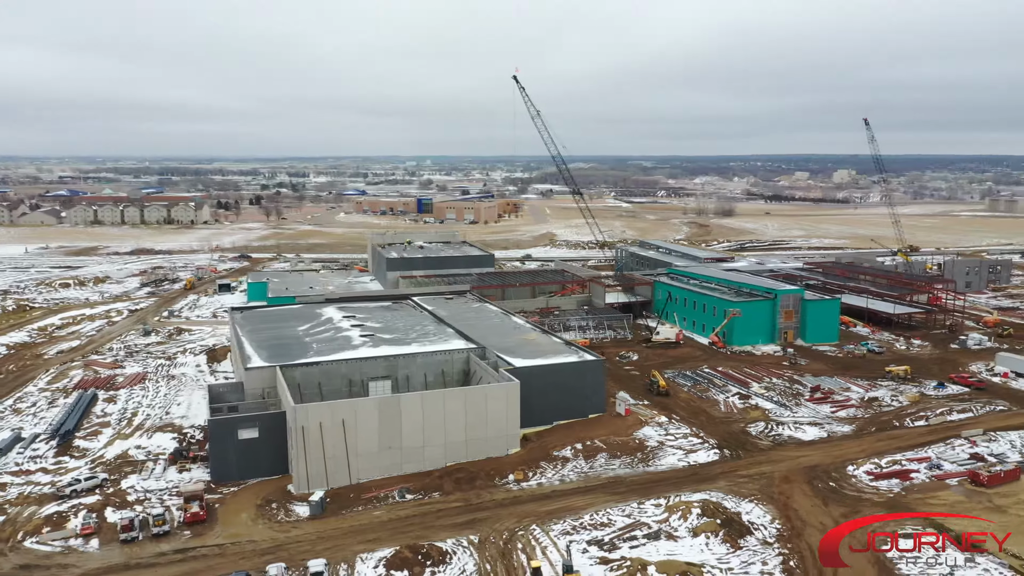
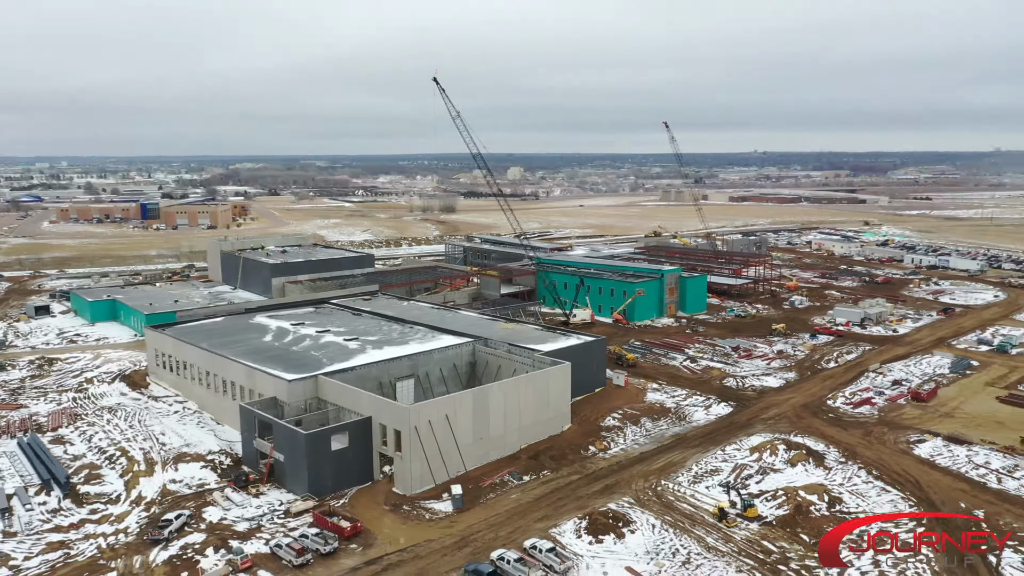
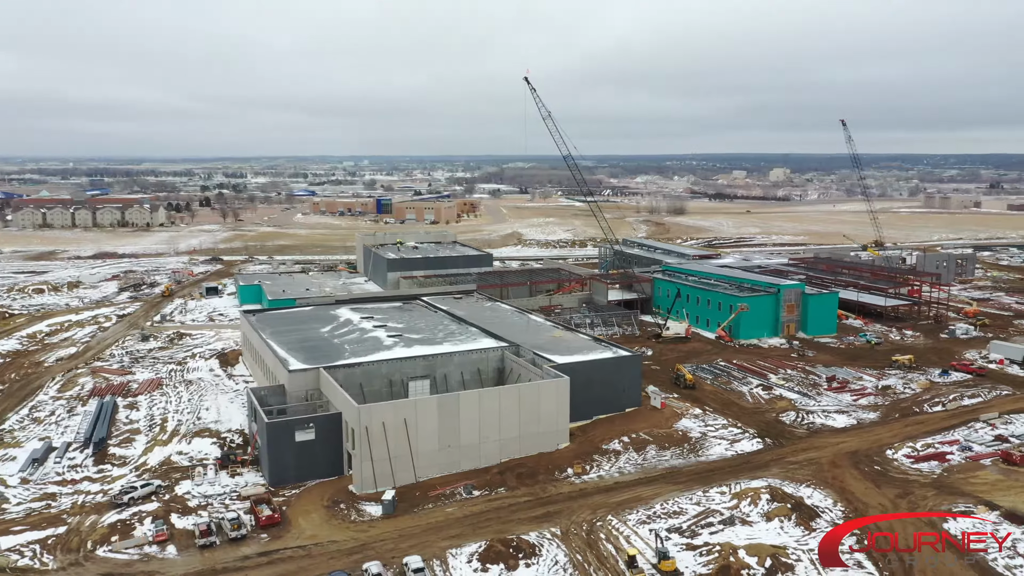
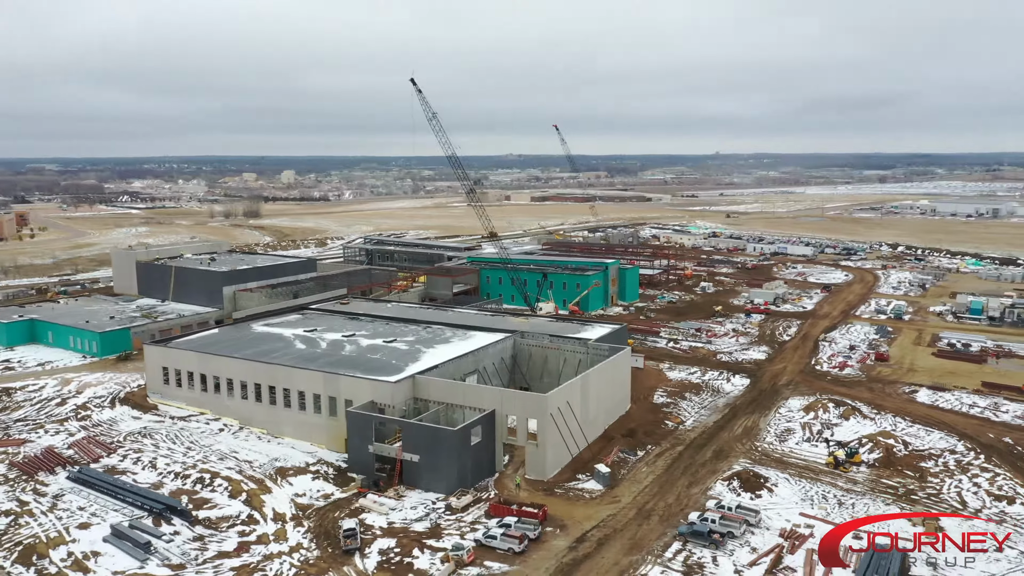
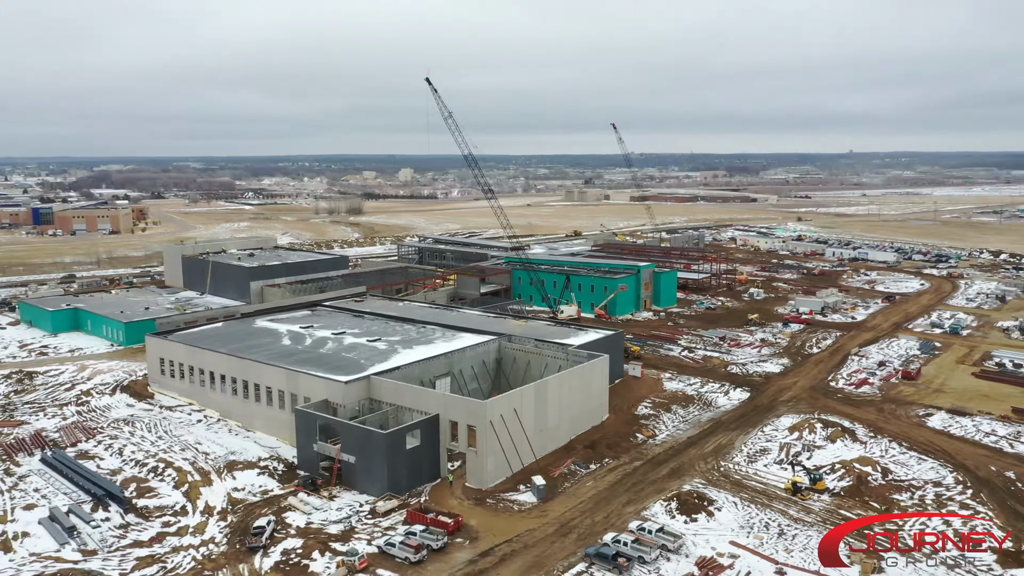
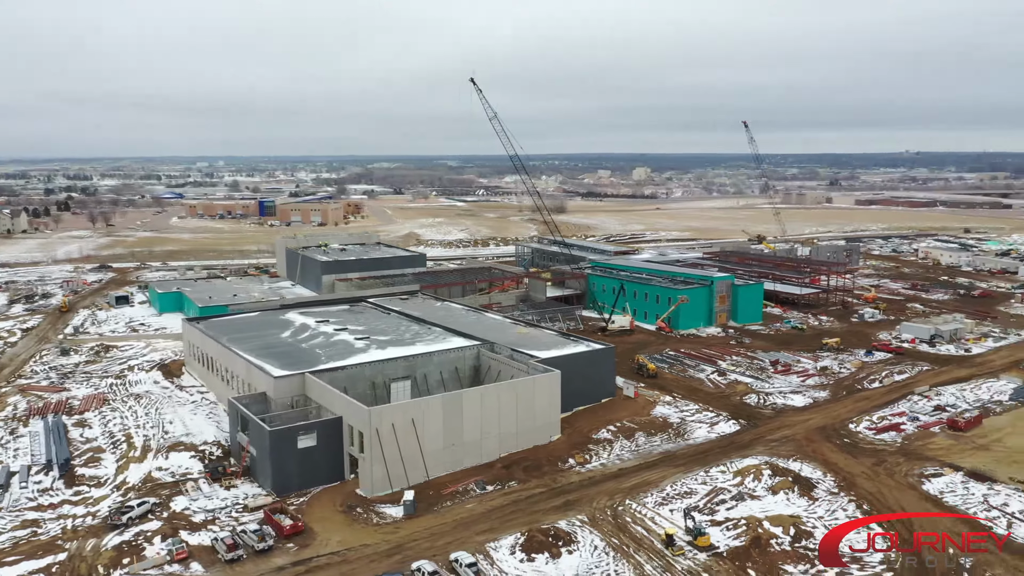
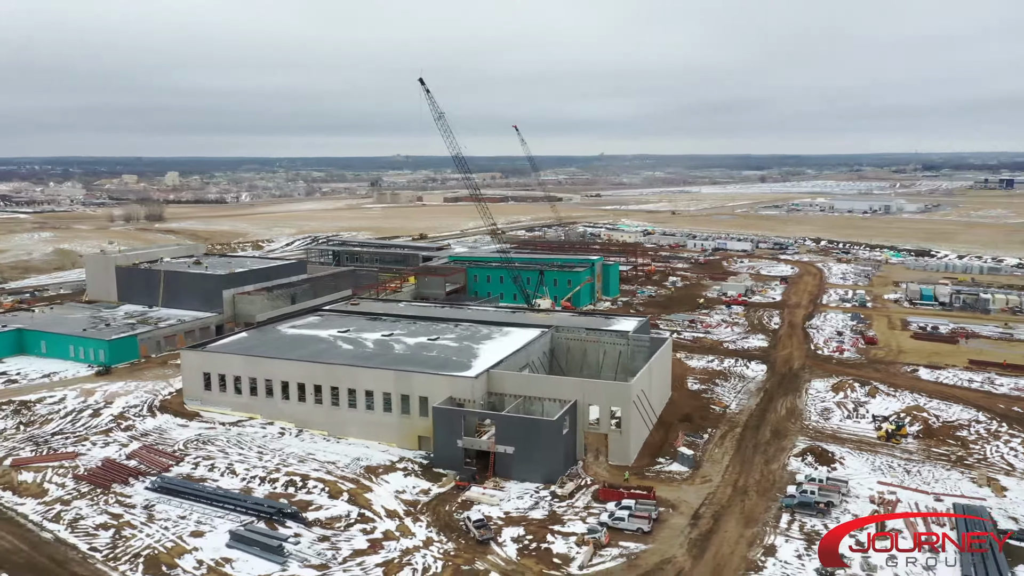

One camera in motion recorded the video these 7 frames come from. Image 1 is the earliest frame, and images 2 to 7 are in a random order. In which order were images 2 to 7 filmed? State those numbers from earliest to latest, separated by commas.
3, 6, 2, 5, 4, 7
